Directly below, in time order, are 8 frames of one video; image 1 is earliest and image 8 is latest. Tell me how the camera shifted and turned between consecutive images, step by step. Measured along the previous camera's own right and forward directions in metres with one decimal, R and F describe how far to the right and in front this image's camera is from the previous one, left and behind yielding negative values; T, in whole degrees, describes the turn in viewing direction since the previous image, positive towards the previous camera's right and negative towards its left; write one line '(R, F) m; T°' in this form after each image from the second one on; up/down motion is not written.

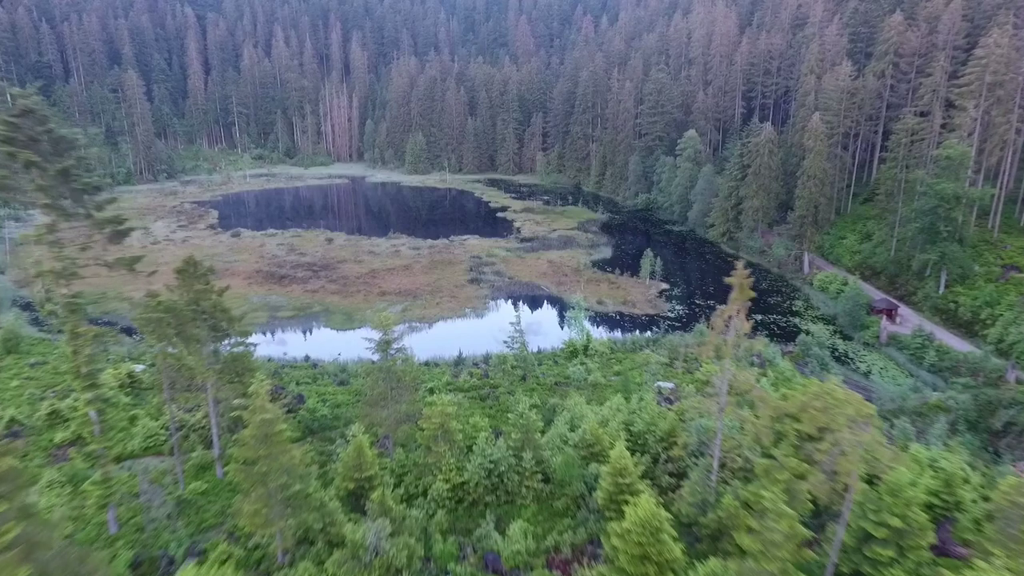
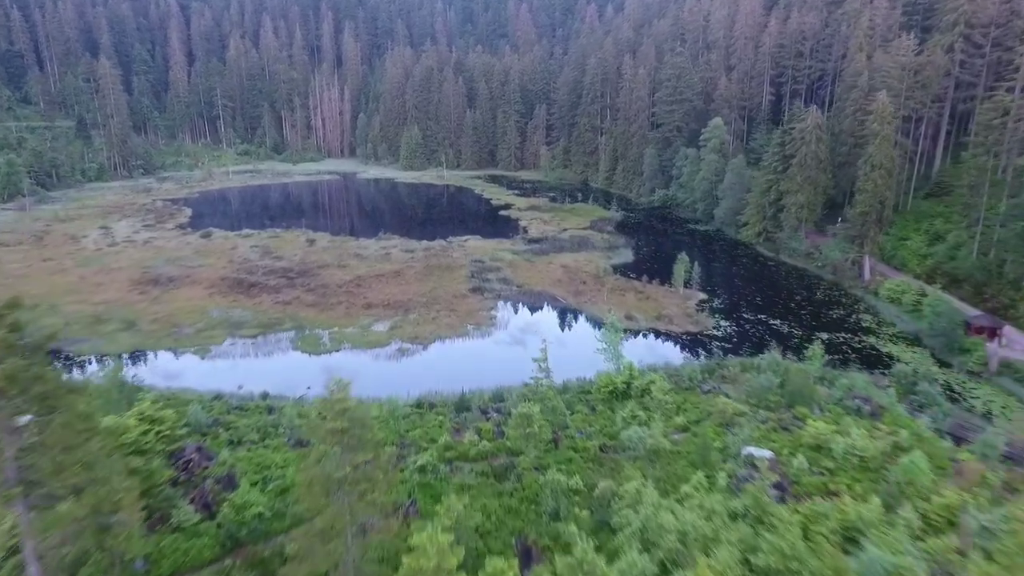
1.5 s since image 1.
(-0.8, +7.2) m; 0°
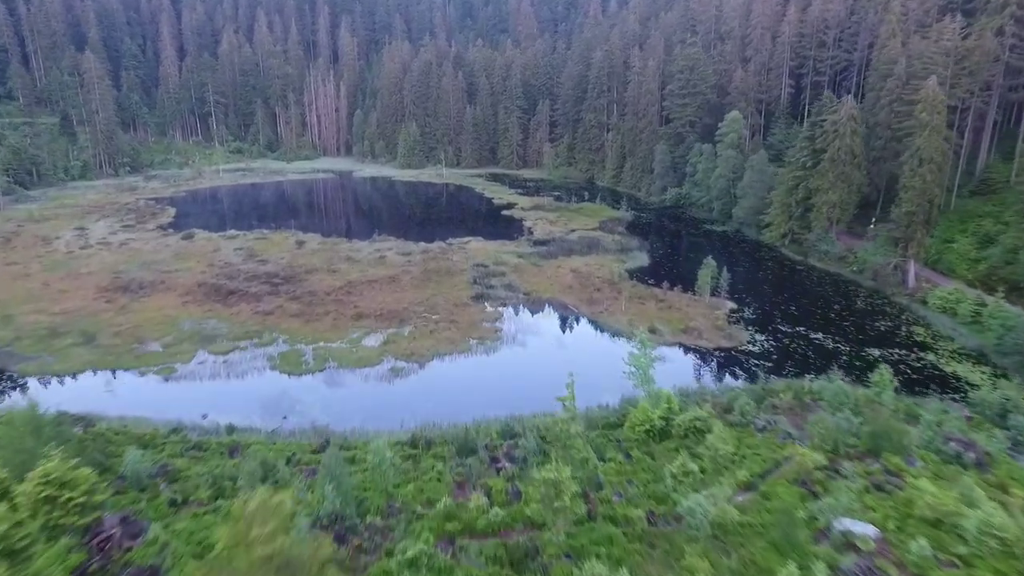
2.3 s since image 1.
(-0.4, +4.0) m; 0°
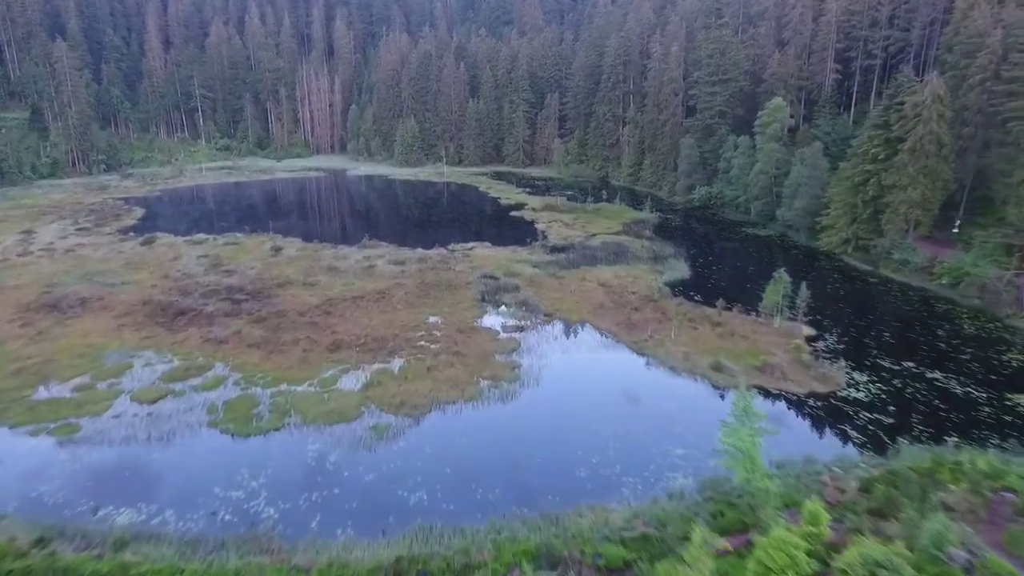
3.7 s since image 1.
(-0.8, +7.3) m; 0°
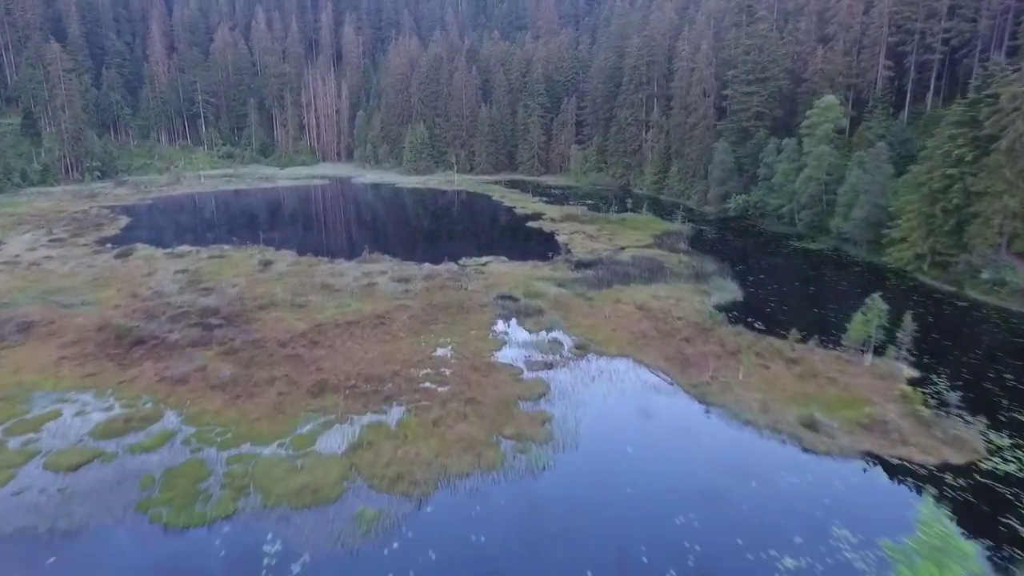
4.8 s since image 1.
(-0.6, +5.3) m; -1°
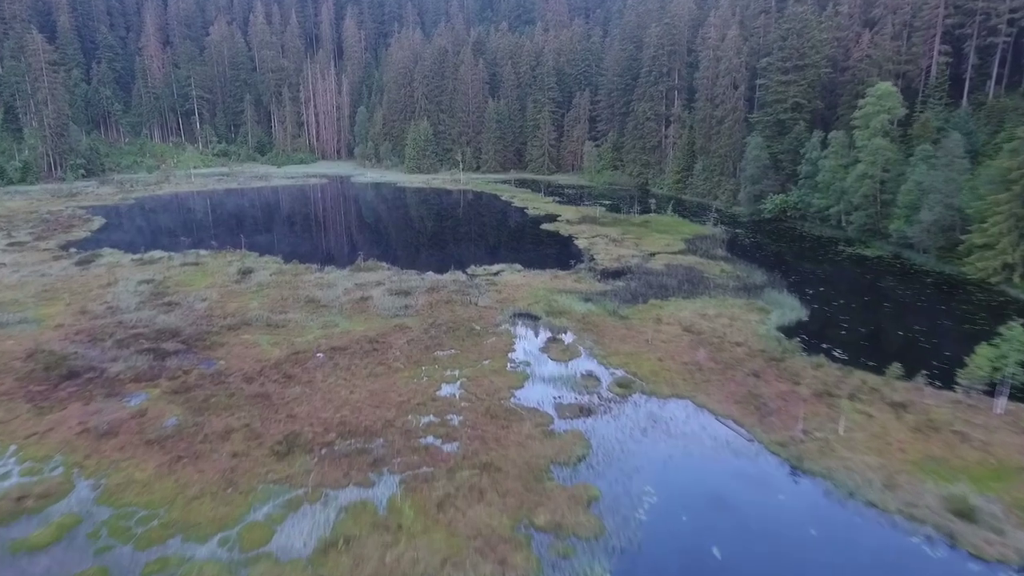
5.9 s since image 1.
(-0.7, +5.1) m; 0°
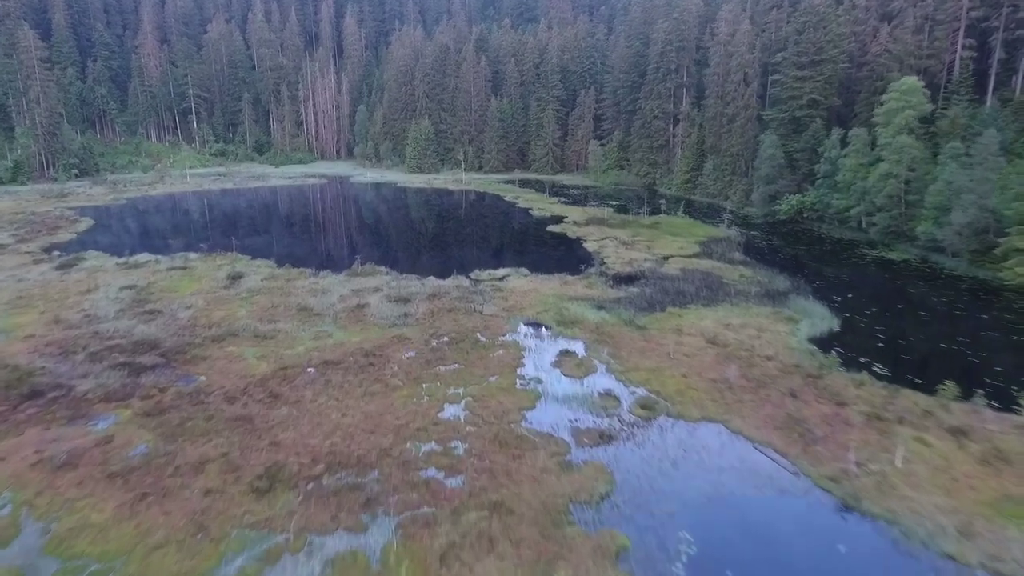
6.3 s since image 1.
(-0.3, +2.0) m; 0°
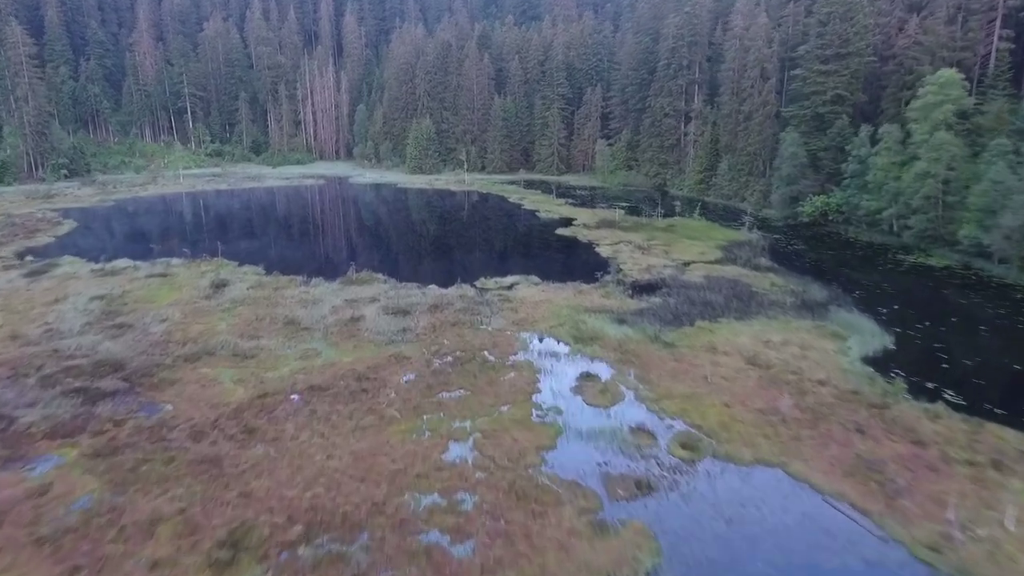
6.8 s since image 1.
(-0.4, +2.7) m; 0°
